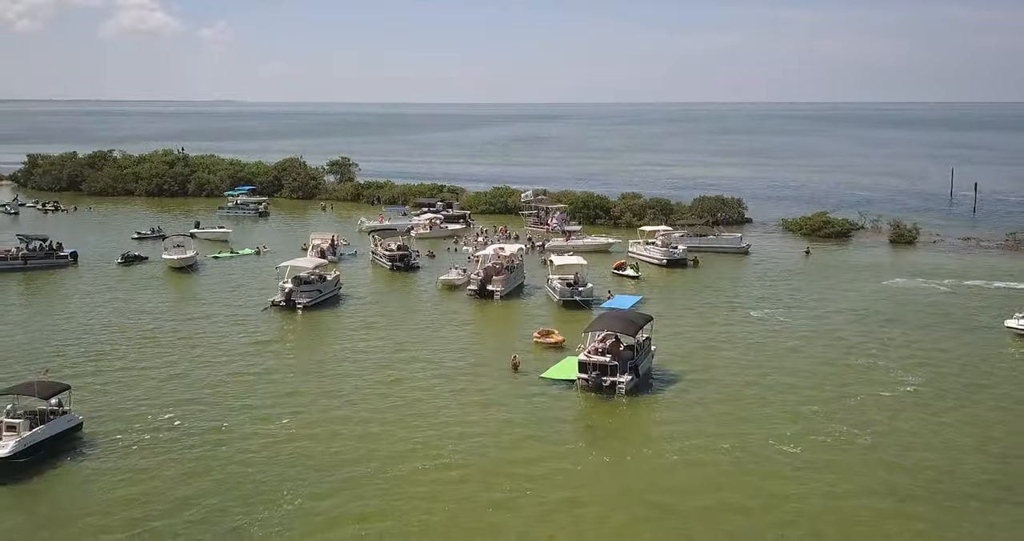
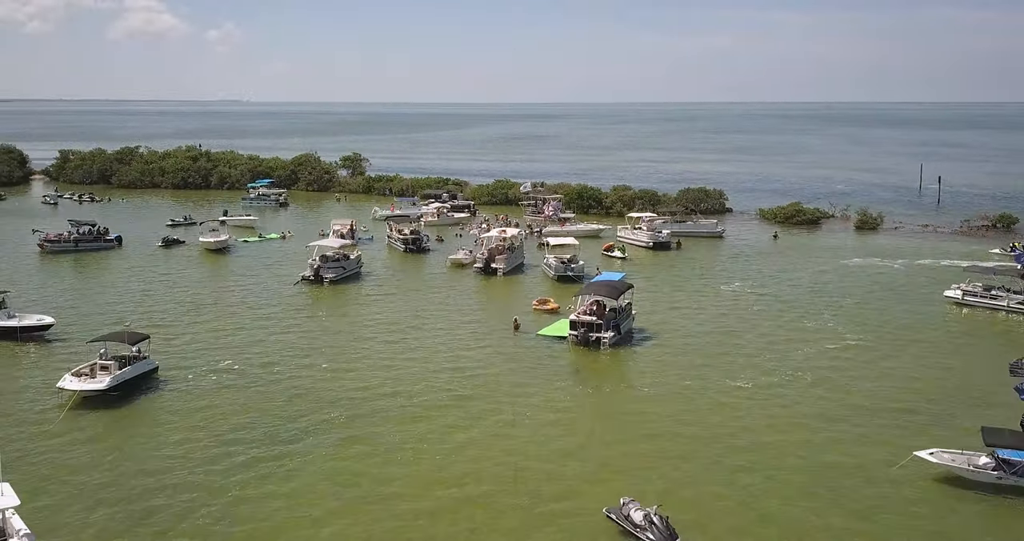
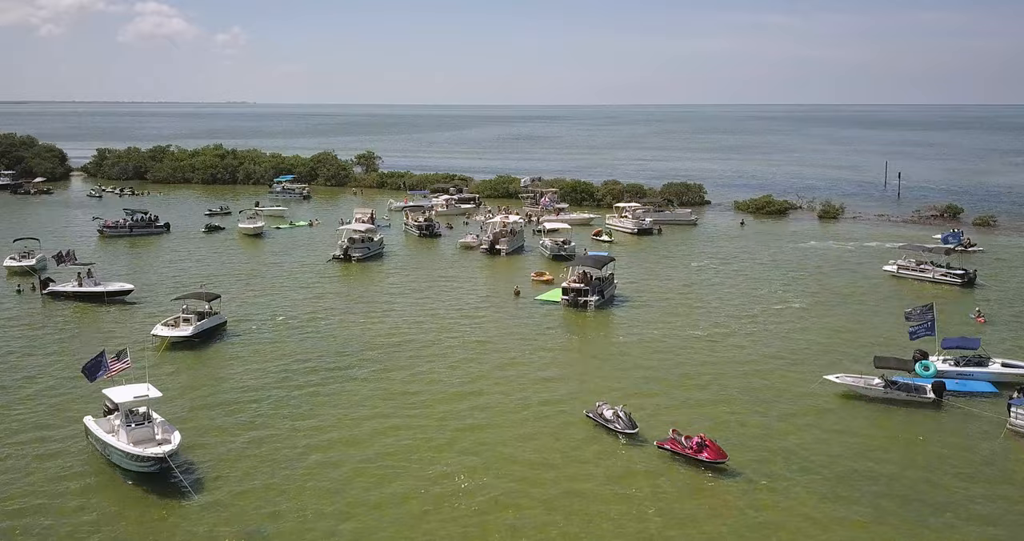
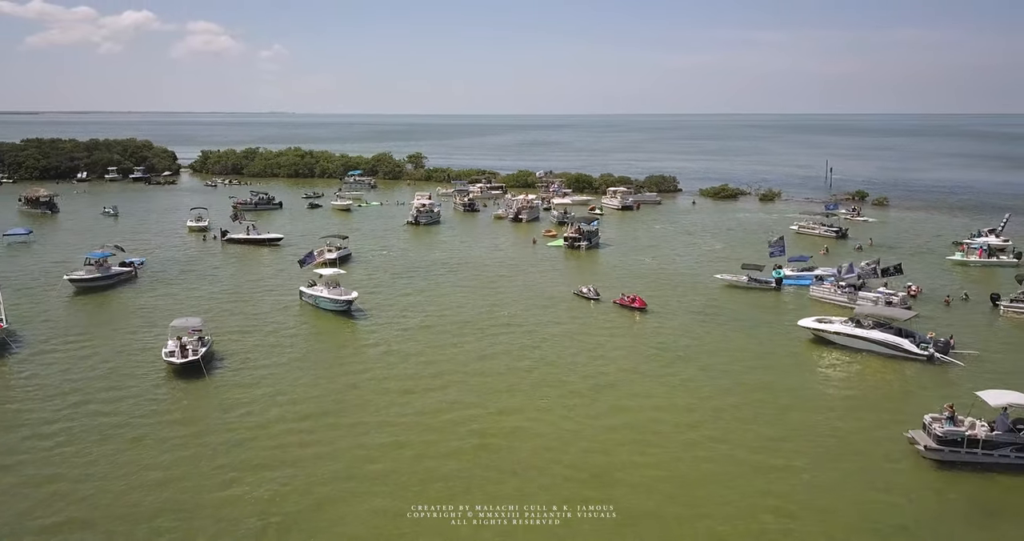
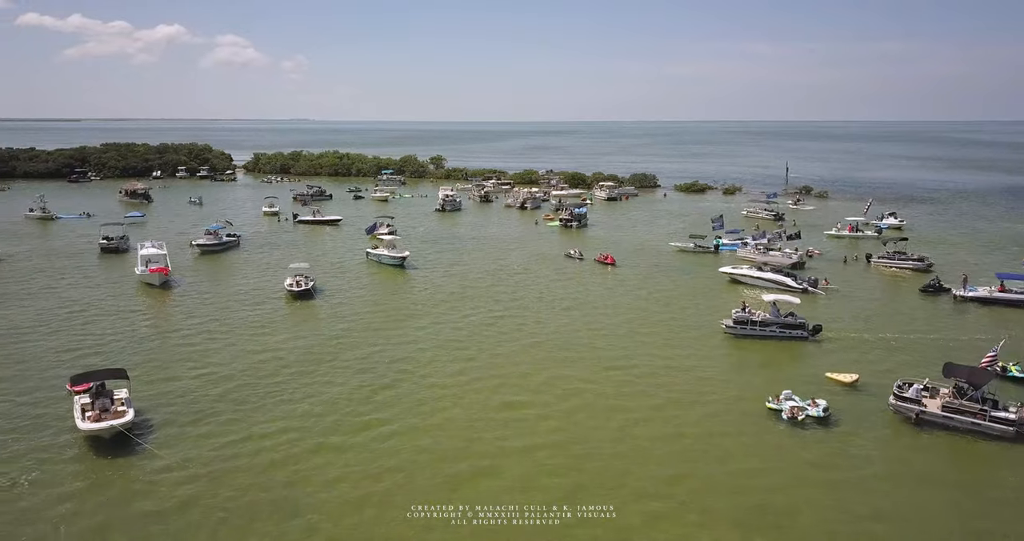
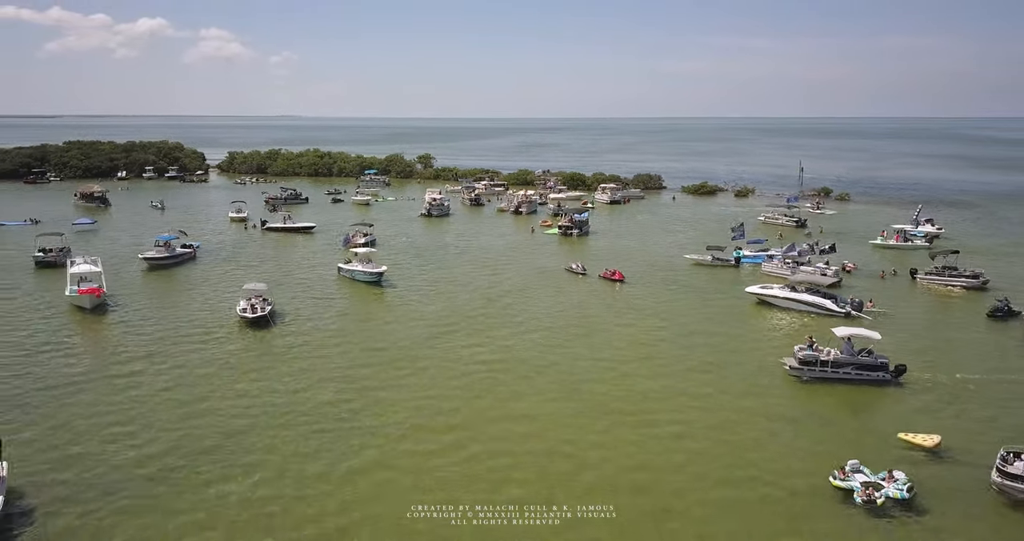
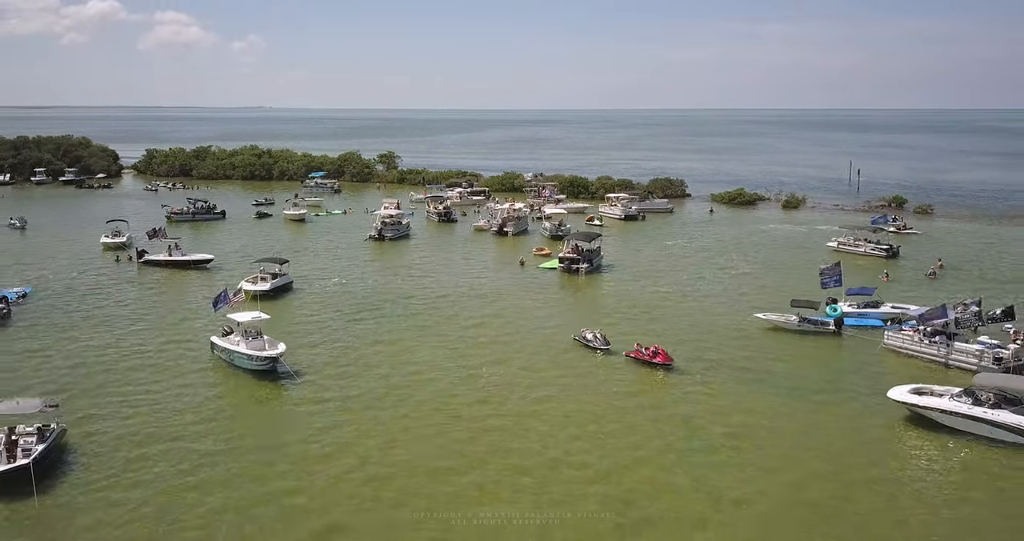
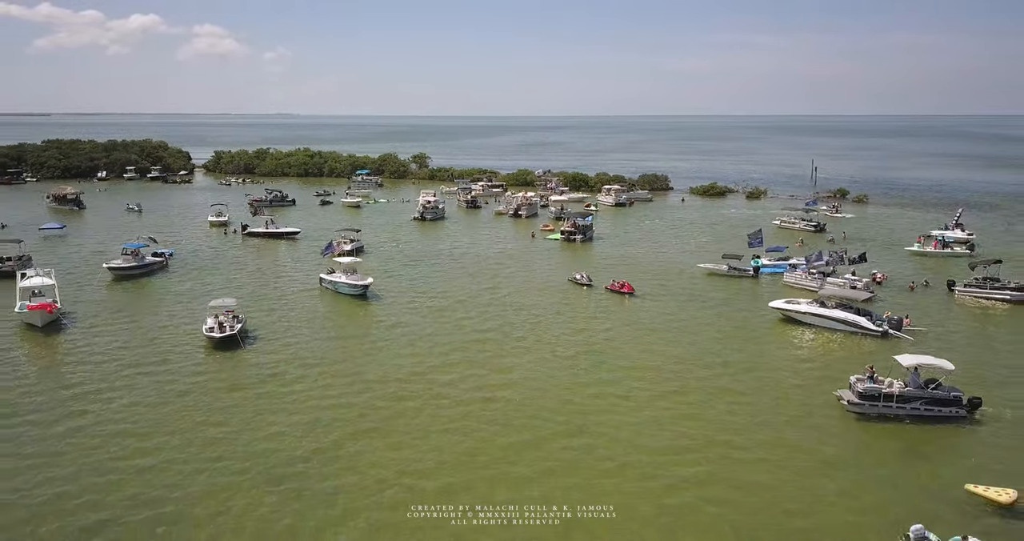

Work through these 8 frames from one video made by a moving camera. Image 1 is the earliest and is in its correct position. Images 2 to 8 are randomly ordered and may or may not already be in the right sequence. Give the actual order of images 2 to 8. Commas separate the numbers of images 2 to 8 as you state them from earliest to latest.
2, 3, 7, 4, 8, 6, 5
